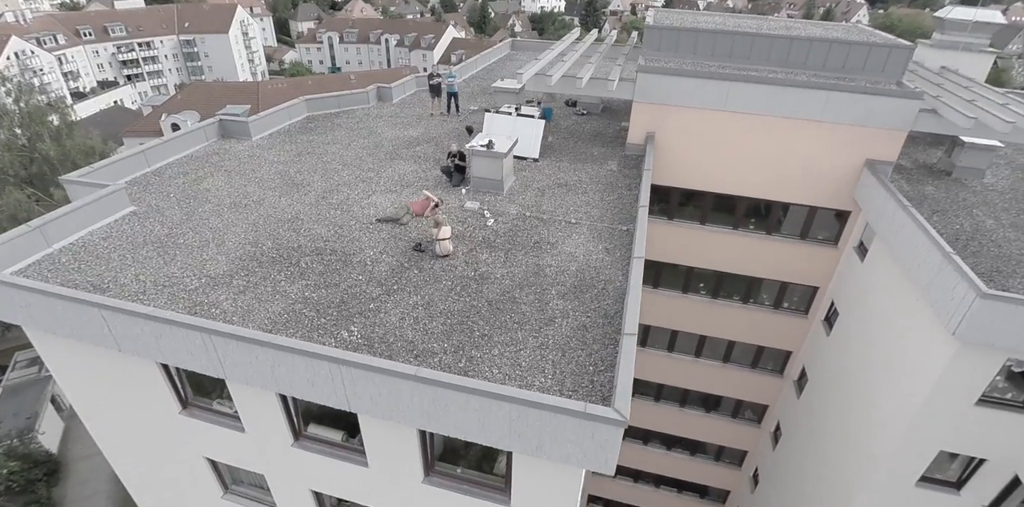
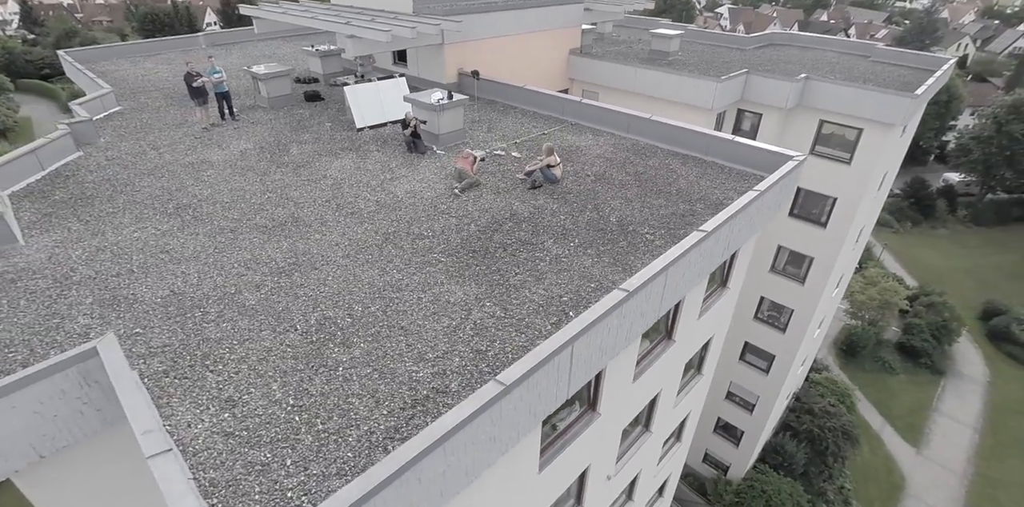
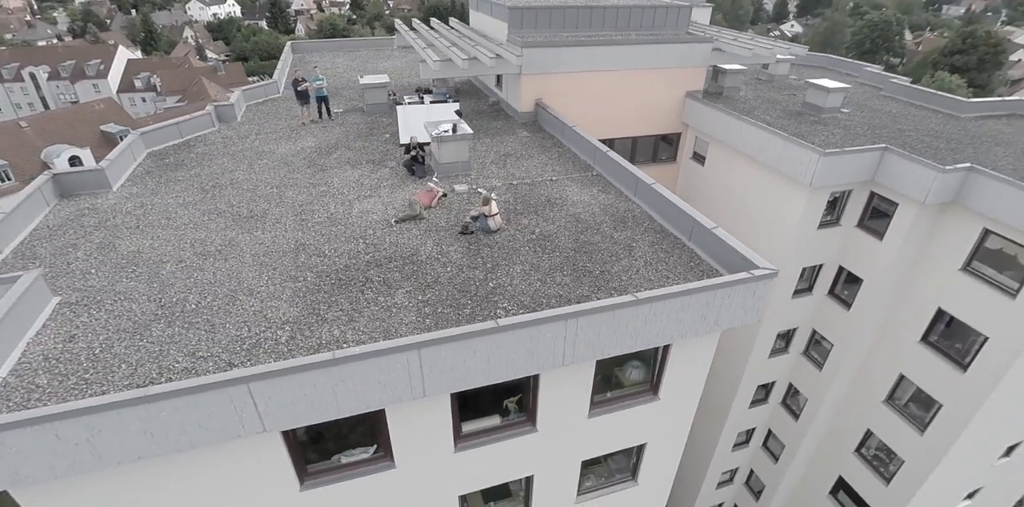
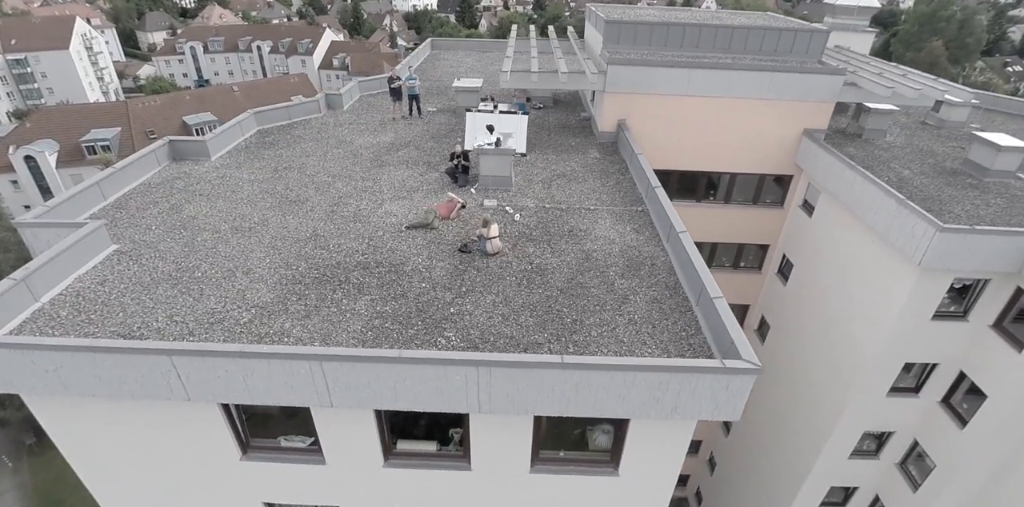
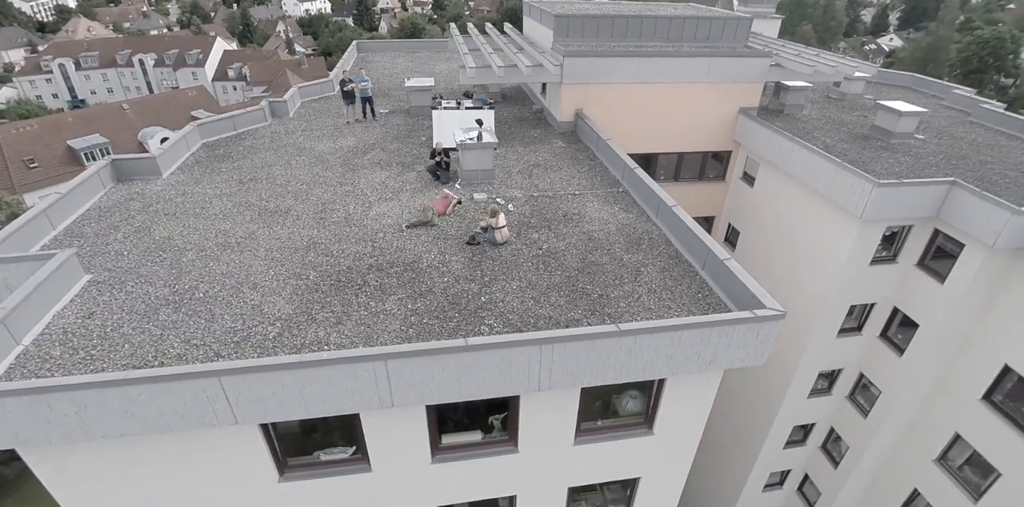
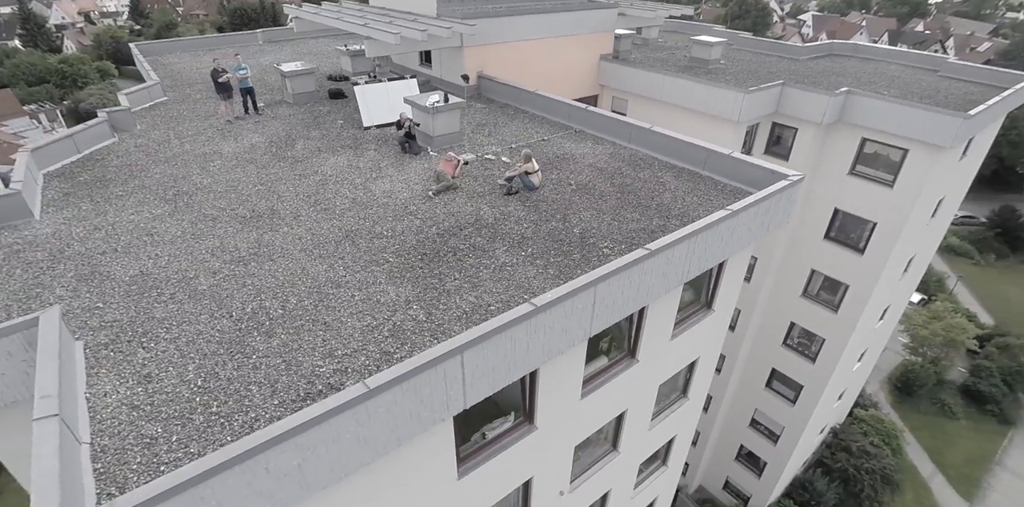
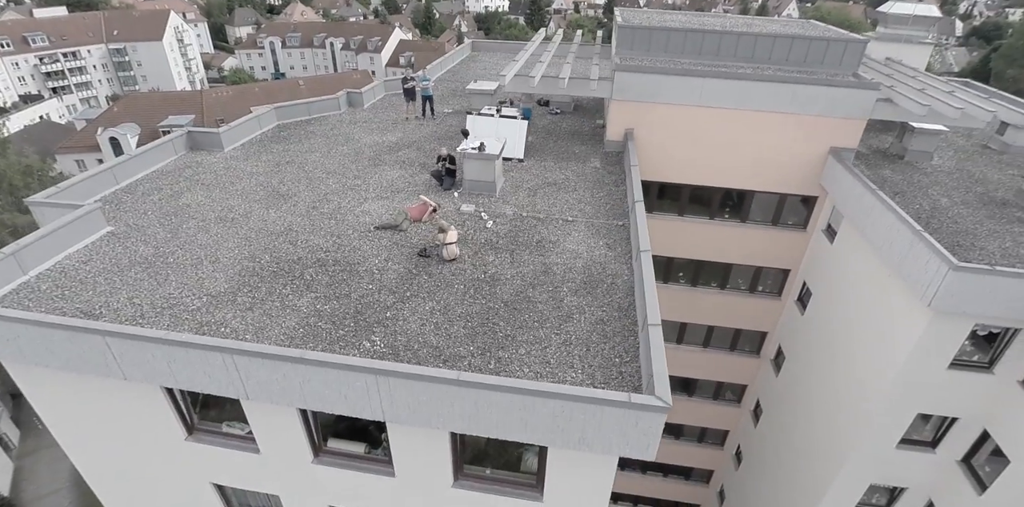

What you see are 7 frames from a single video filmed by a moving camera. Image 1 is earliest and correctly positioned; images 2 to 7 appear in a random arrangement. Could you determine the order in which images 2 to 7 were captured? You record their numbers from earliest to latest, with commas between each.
7, 4, 5, 3, 6, 2
